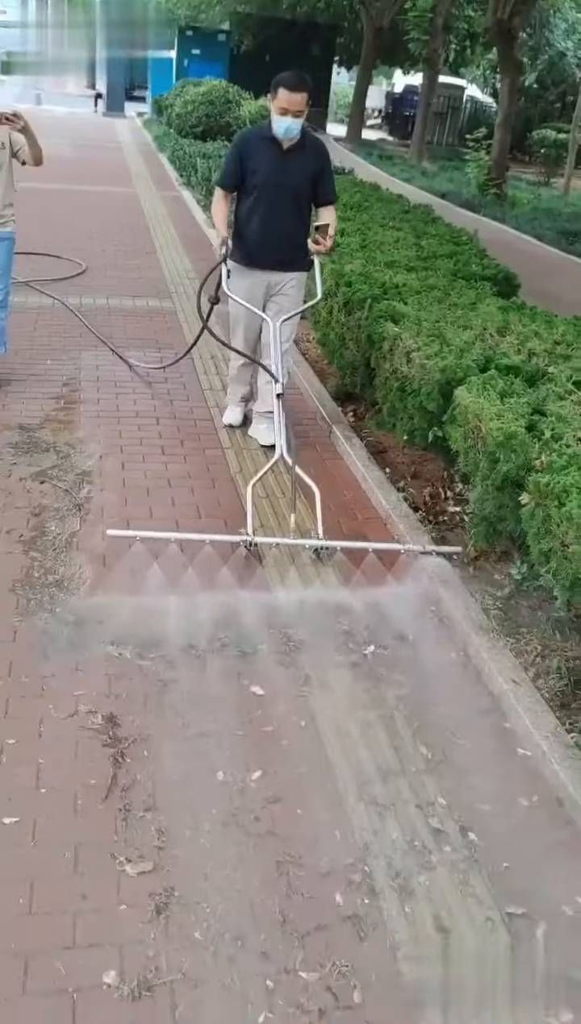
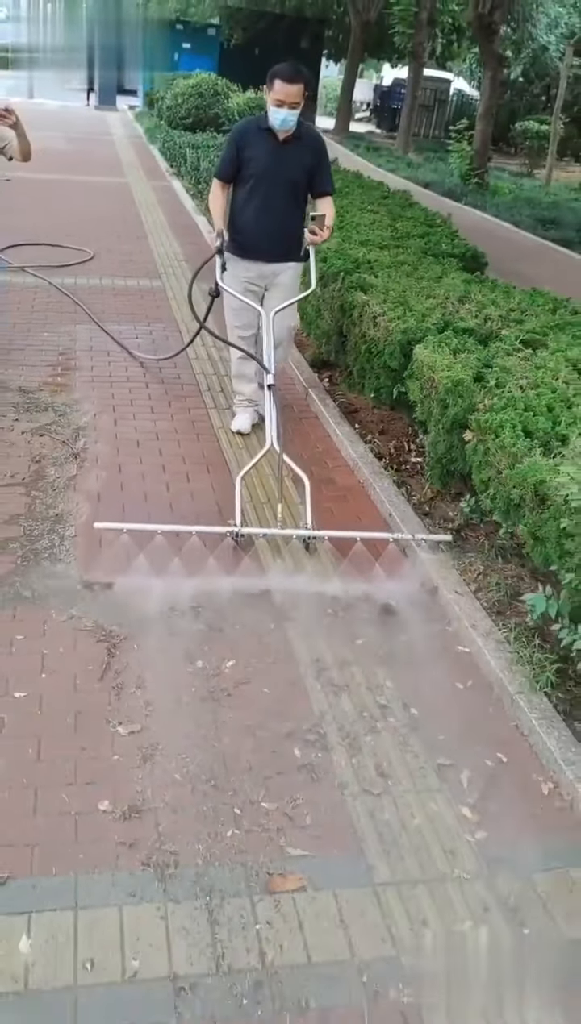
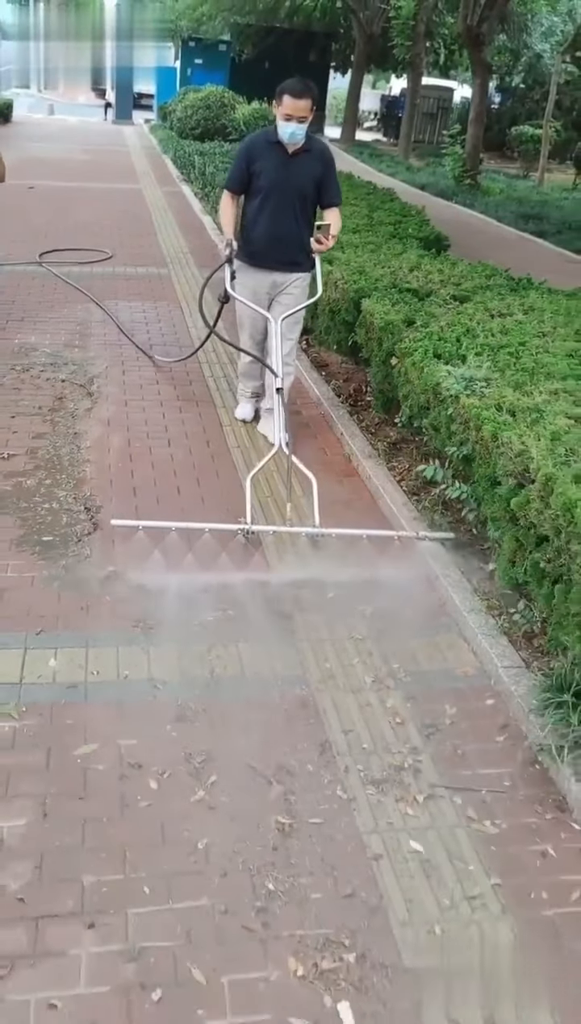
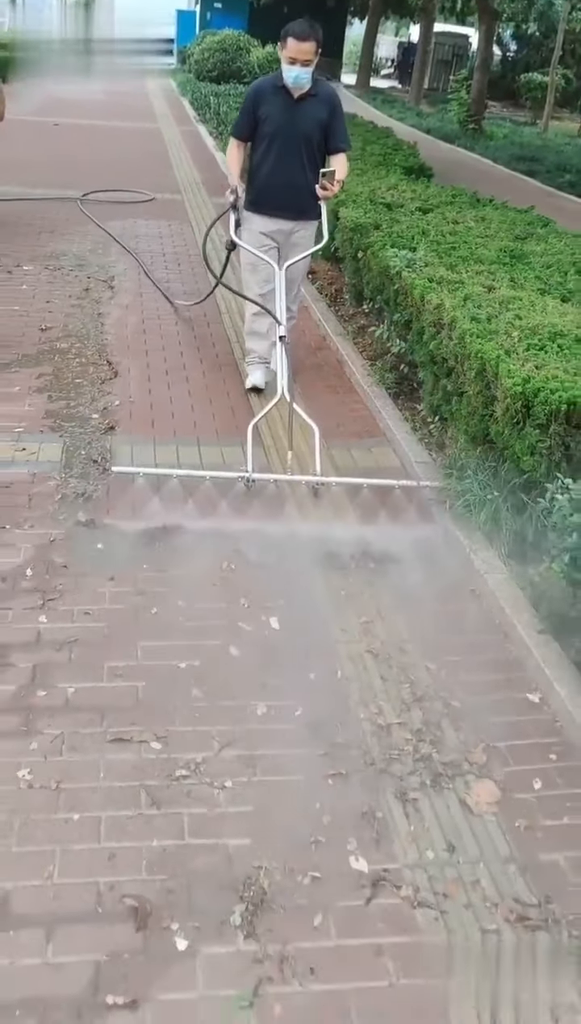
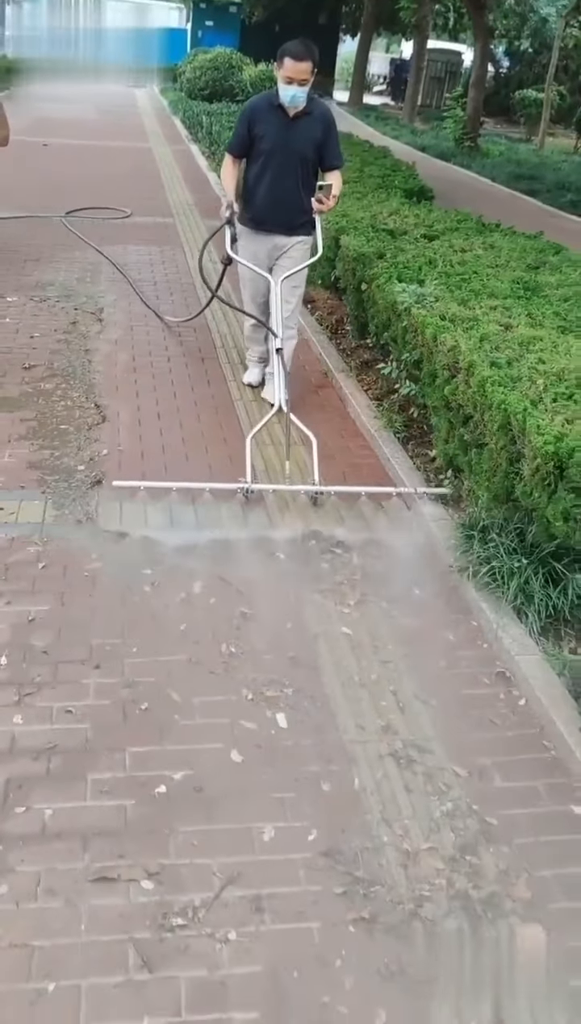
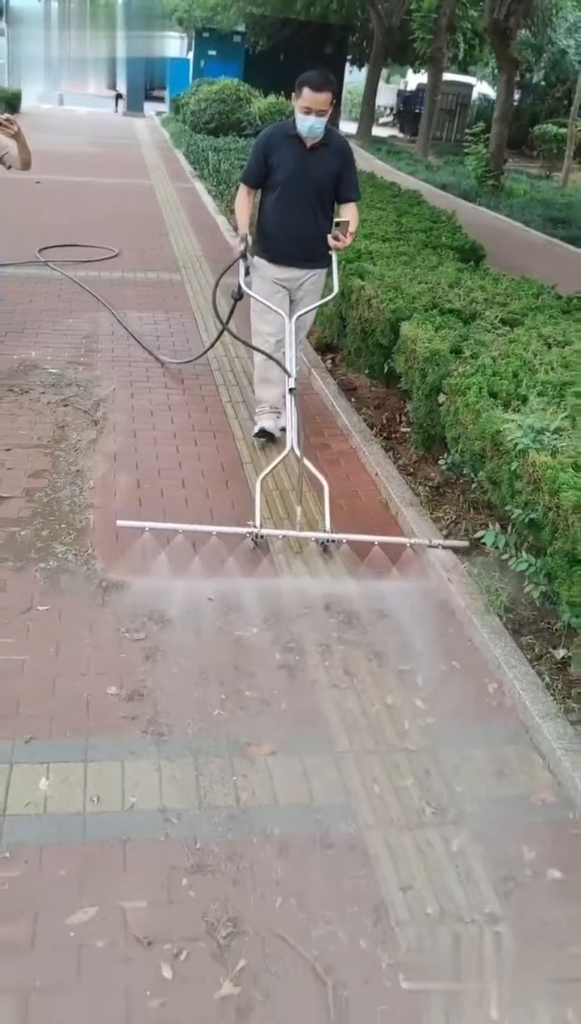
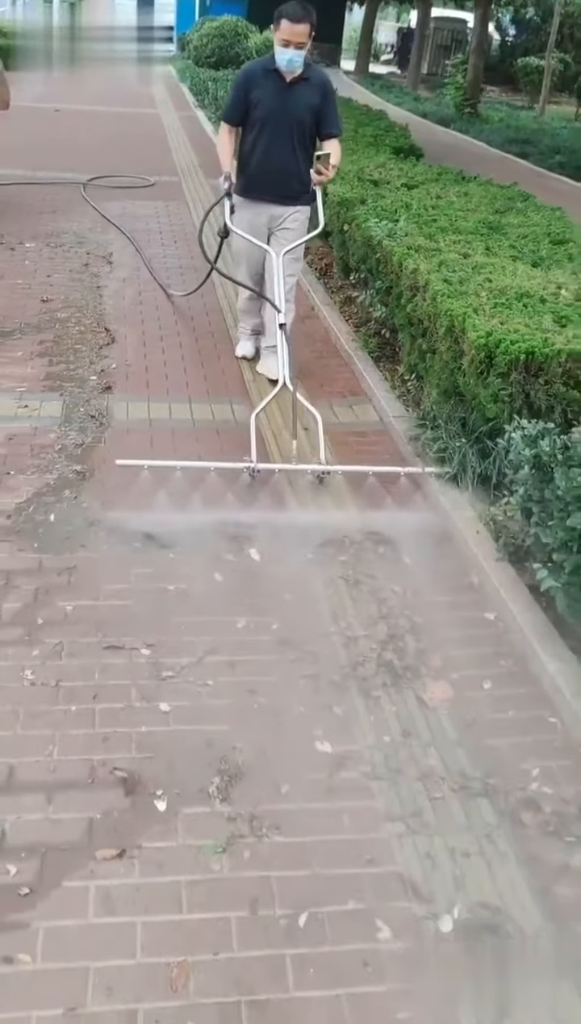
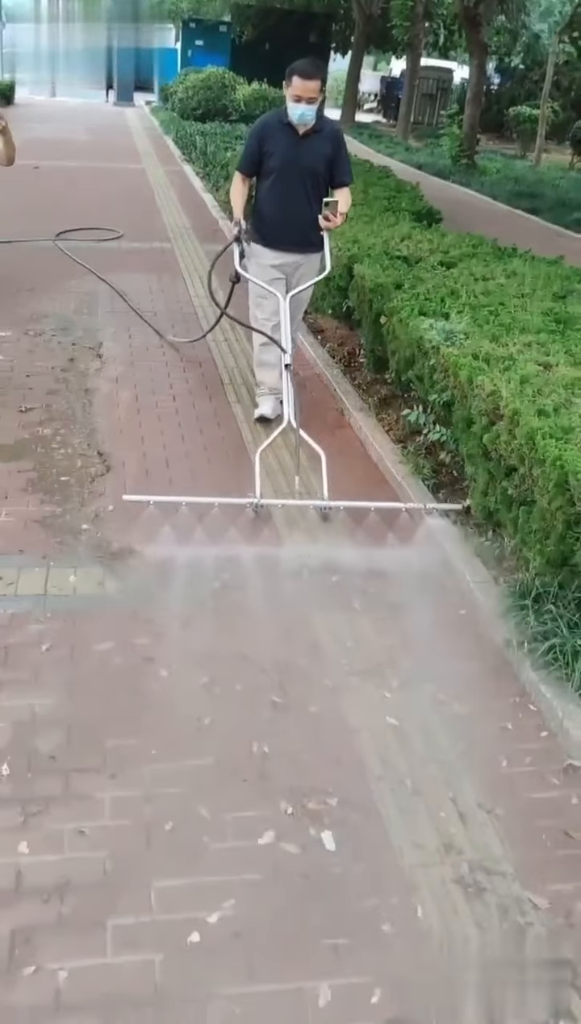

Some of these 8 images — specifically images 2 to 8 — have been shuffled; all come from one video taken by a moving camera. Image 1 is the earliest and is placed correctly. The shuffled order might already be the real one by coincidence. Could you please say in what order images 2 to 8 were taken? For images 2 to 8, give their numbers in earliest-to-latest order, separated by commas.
2, 6, 3, 8, 5, 4, 7
